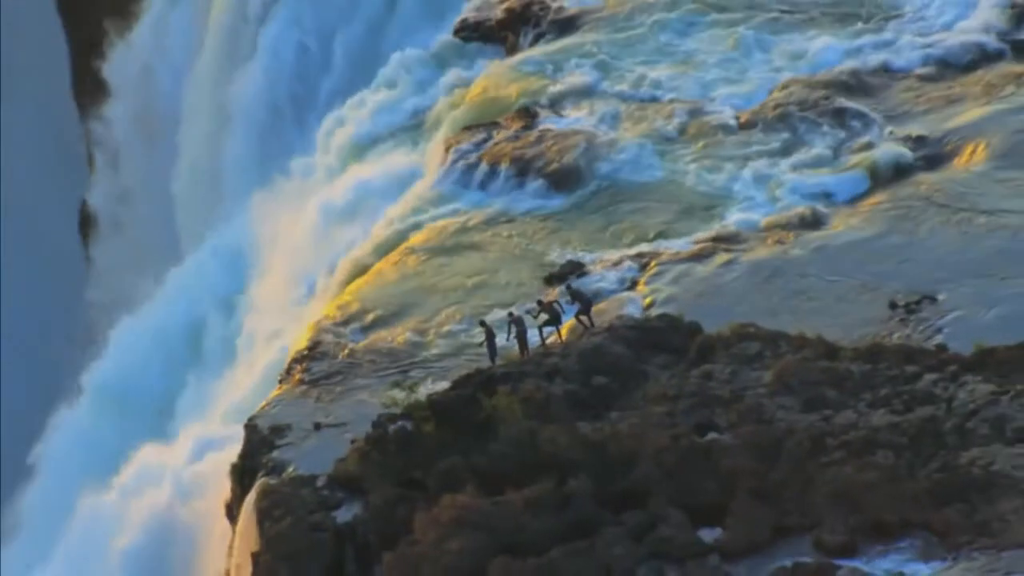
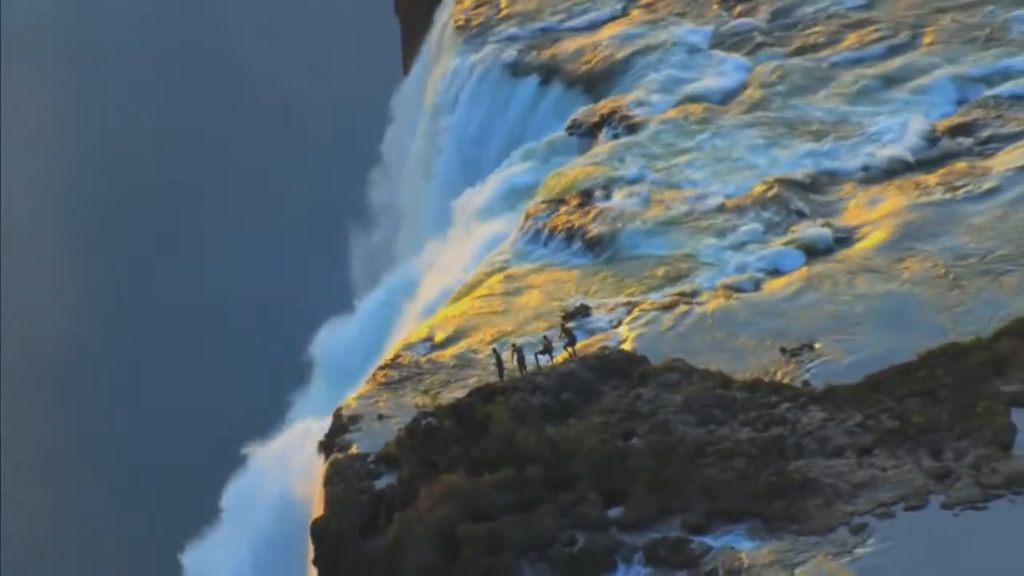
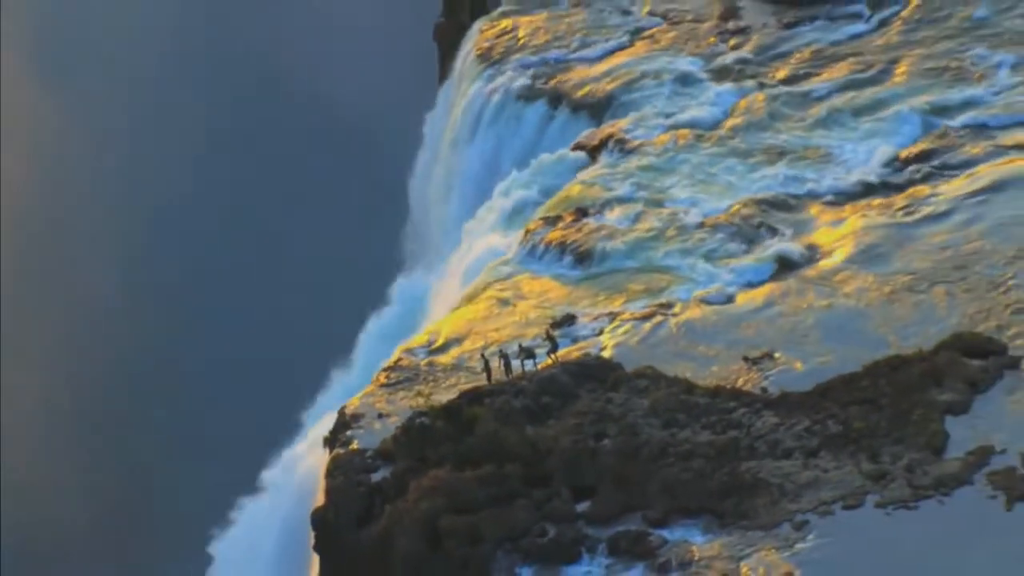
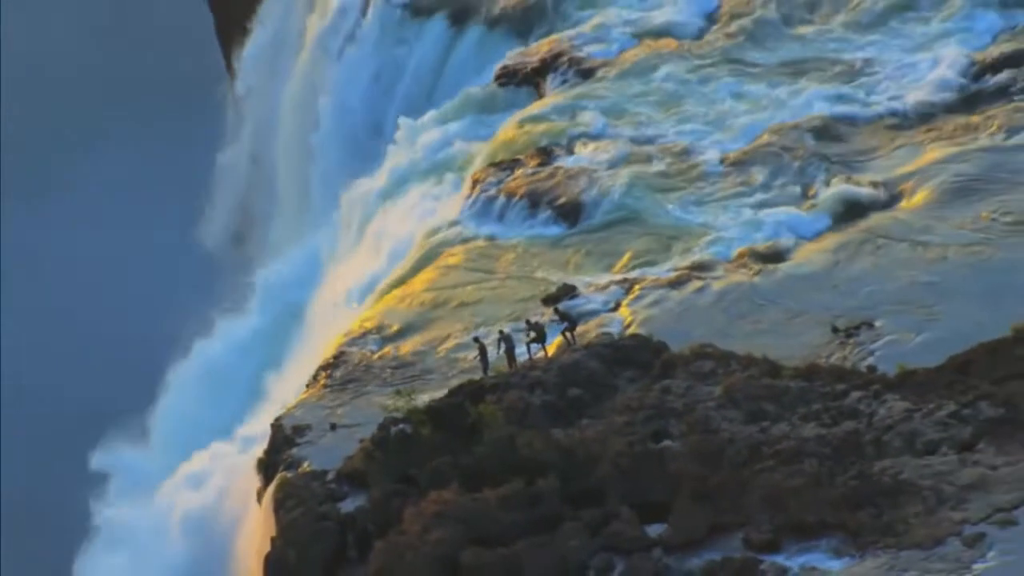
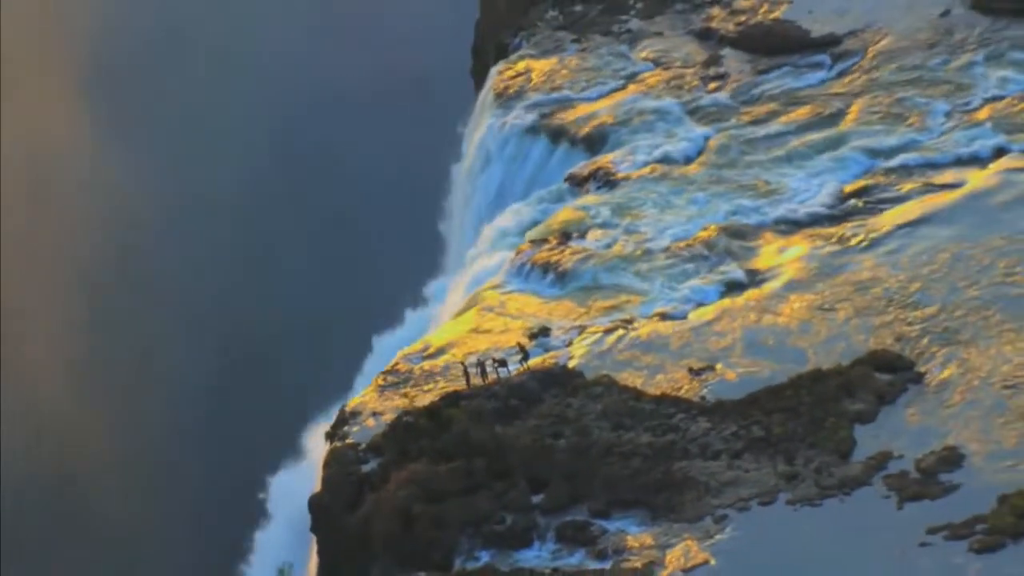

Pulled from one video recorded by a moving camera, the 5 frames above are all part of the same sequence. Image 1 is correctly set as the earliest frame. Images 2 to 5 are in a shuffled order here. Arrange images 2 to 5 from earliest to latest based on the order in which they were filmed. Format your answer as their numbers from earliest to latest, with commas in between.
4, 2, 3, 5
